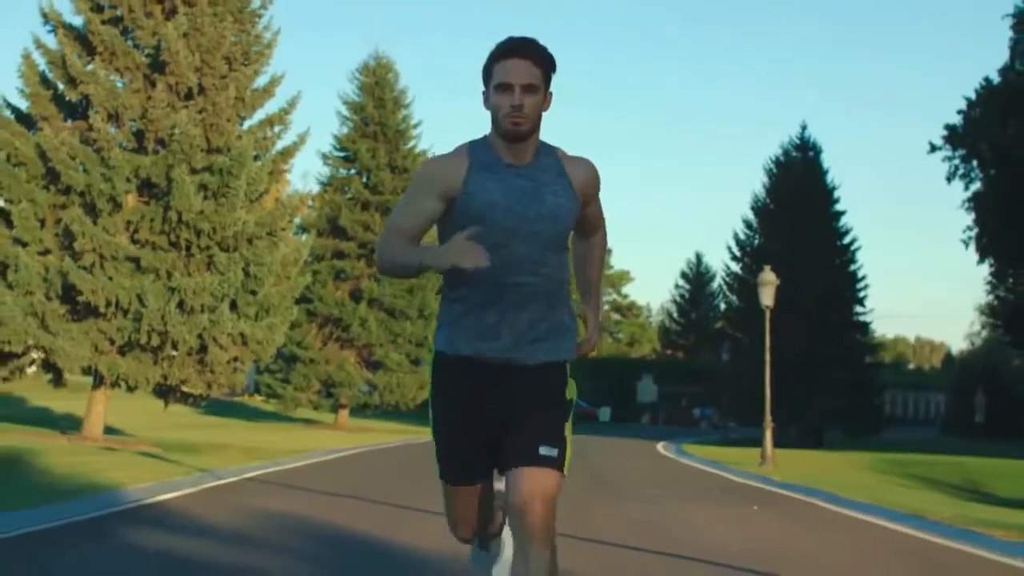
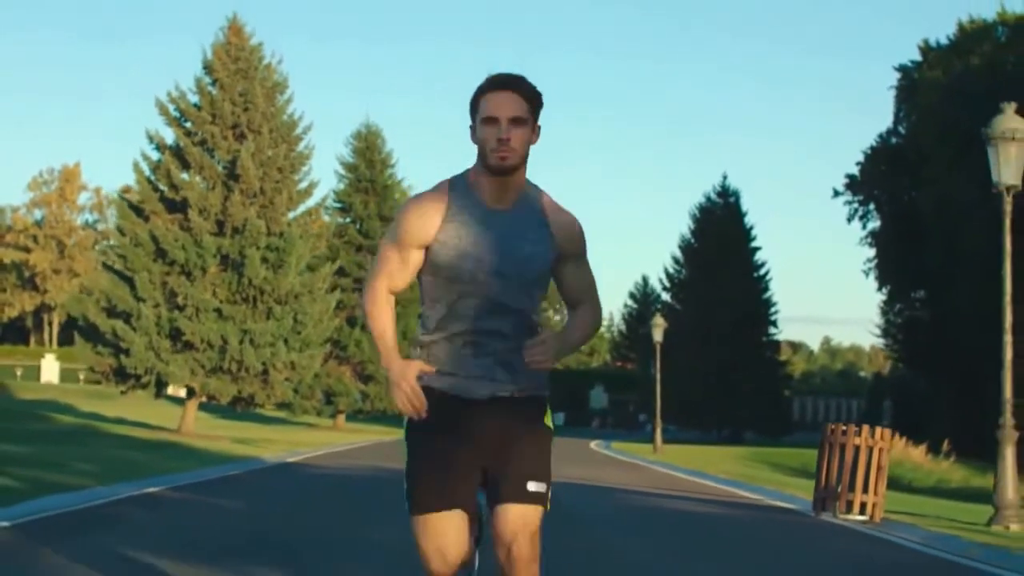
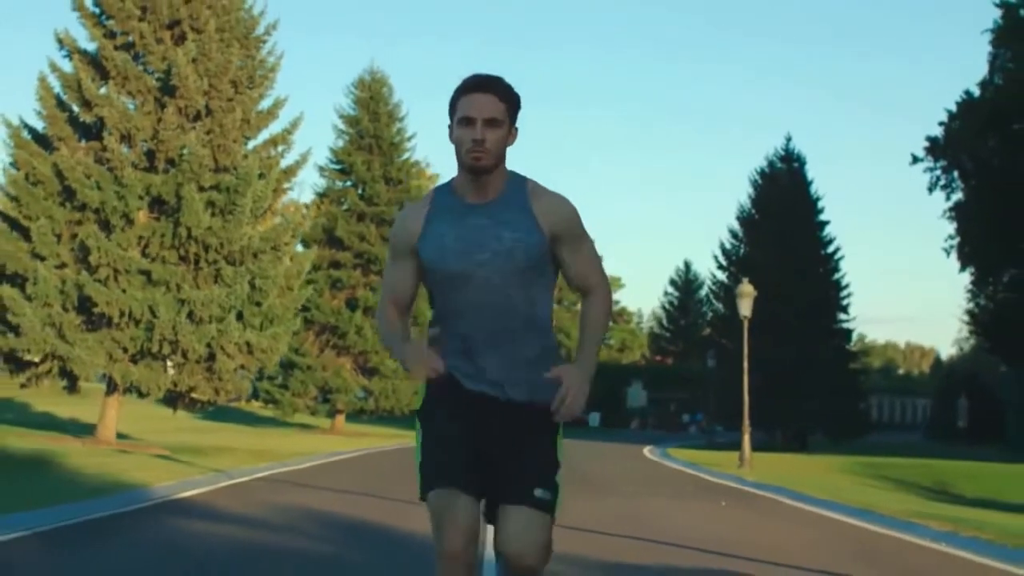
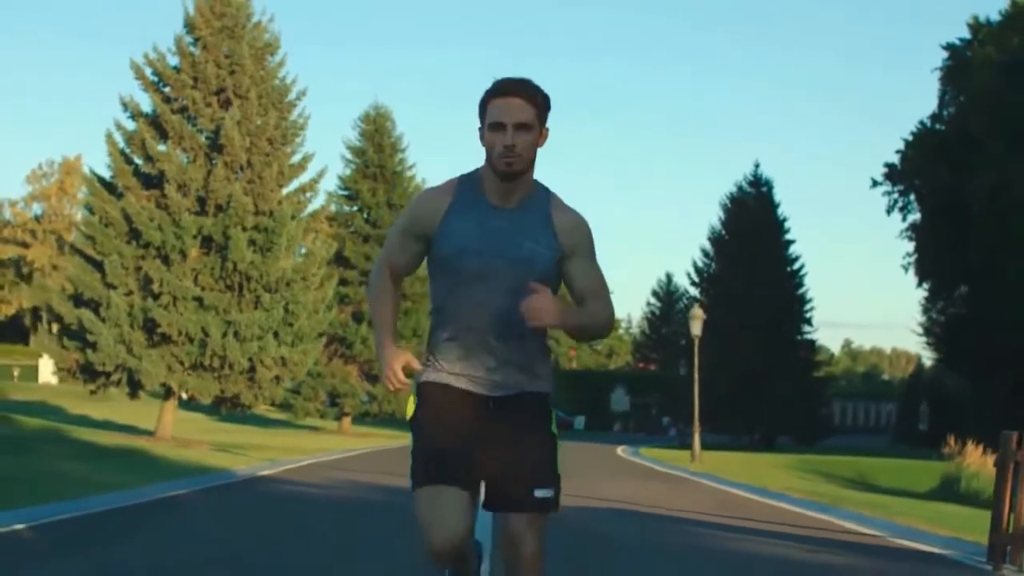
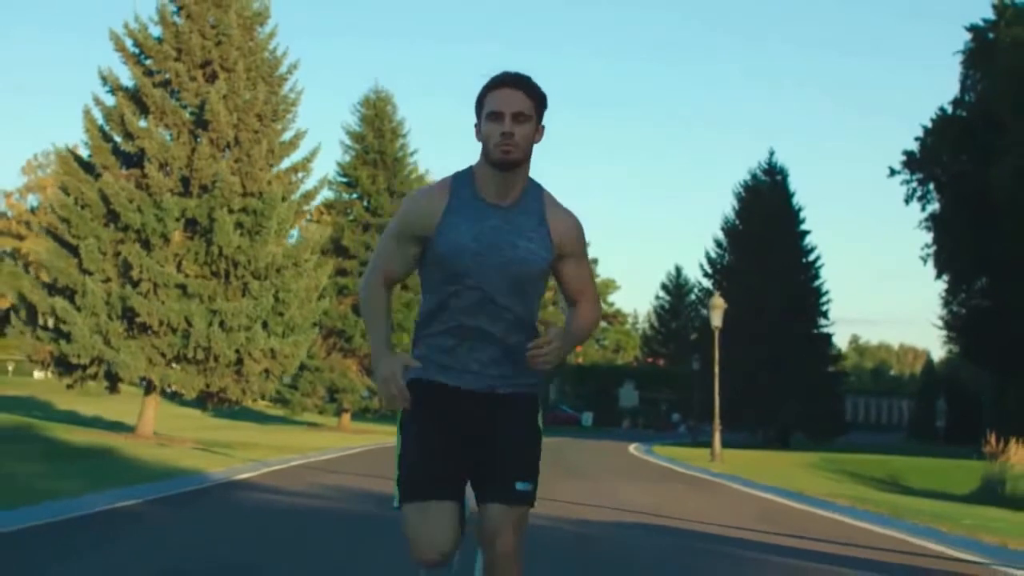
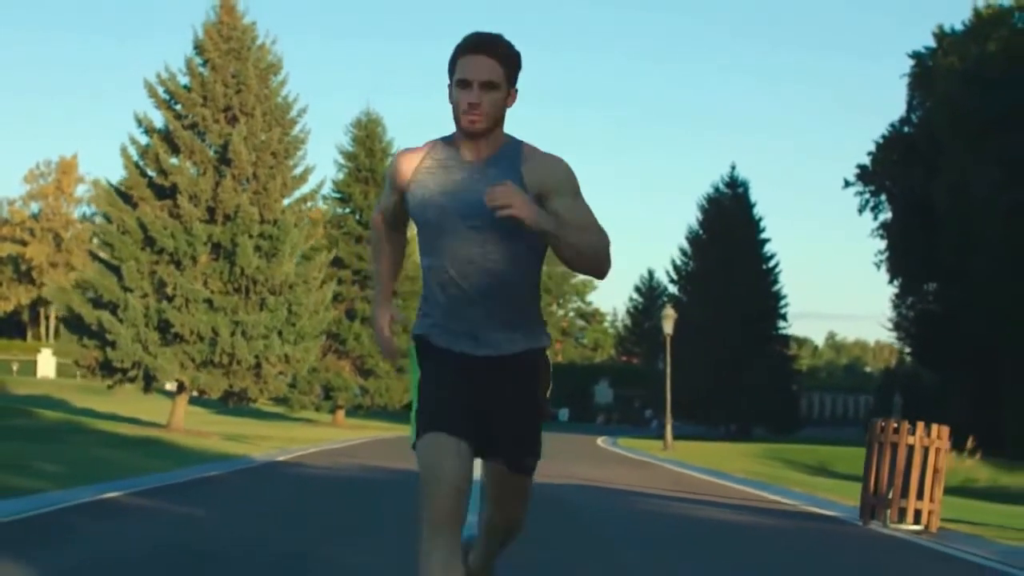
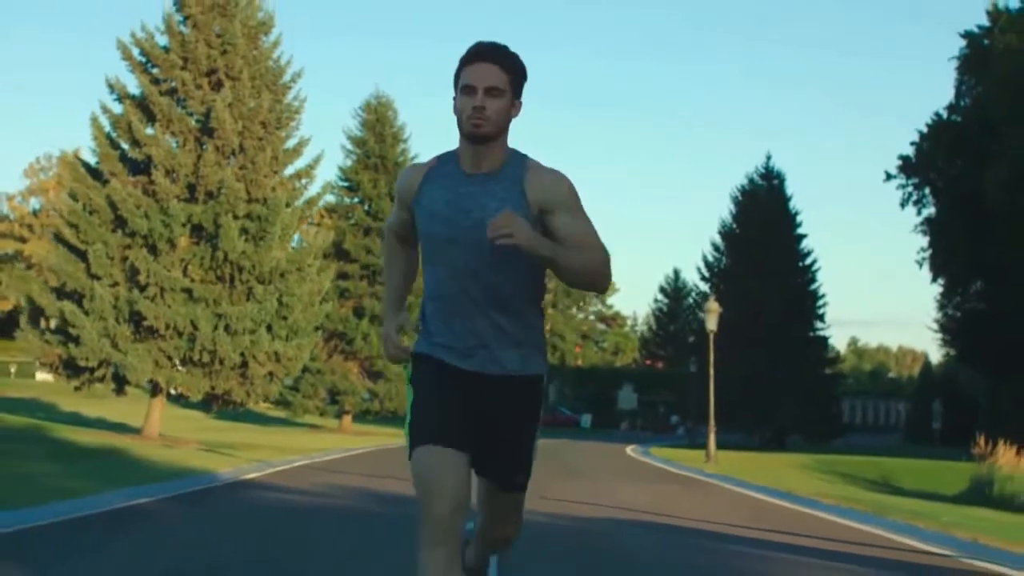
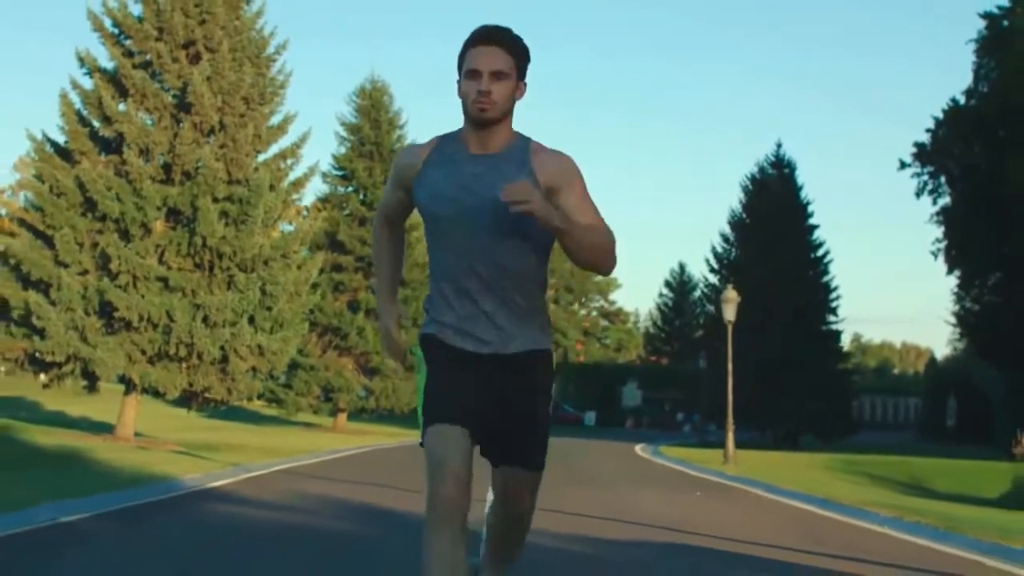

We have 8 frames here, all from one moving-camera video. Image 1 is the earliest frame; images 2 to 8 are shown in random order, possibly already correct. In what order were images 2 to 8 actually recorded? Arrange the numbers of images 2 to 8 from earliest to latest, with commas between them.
3, 8, 5, 7, 4, 6, 2
